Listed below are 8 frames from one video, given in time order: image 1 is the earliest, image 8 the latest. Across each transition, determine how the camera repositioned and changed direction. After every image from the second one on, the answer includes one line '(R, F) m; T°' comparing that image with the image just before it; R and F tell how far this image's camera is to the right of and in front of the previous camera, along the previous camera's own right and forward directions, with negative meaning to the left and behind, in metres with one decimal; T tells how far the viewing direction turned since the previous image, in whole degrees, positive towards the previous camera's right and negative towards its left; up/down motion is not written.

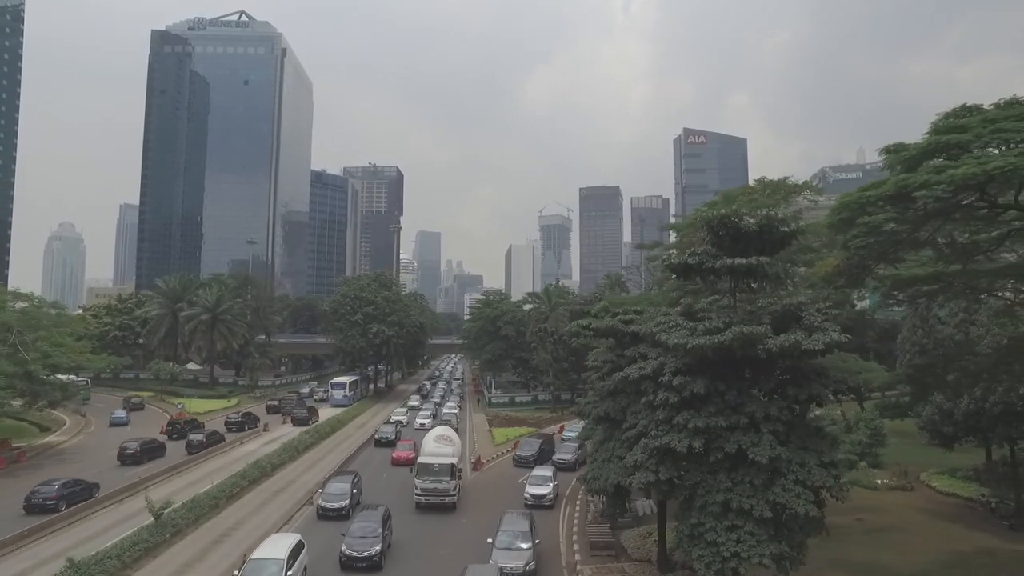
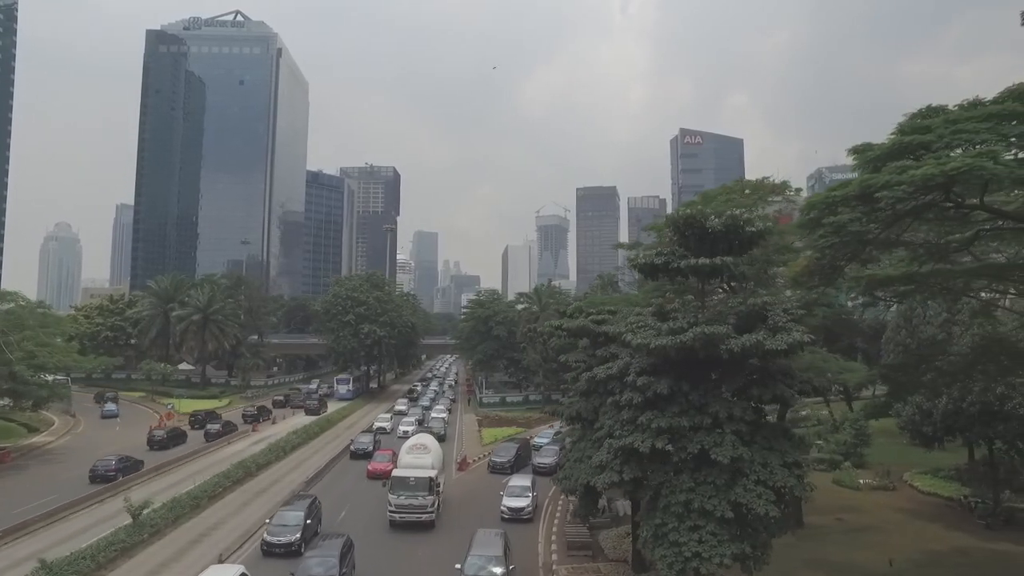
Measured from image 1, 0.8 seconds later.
(+0.6, 0.0) m; 0°
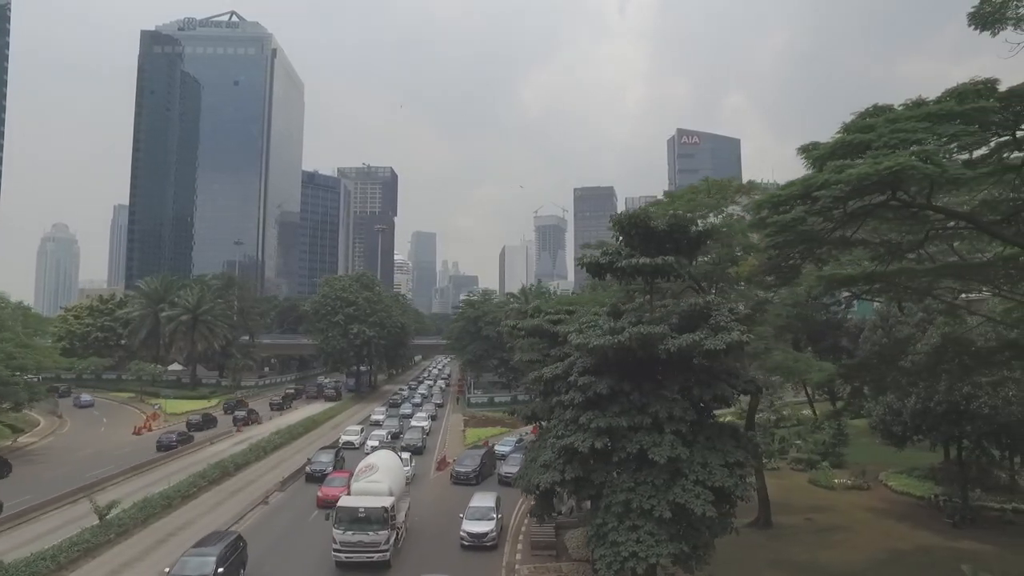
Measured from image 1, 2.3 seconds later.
(+1.0, 0.0) m; 0°
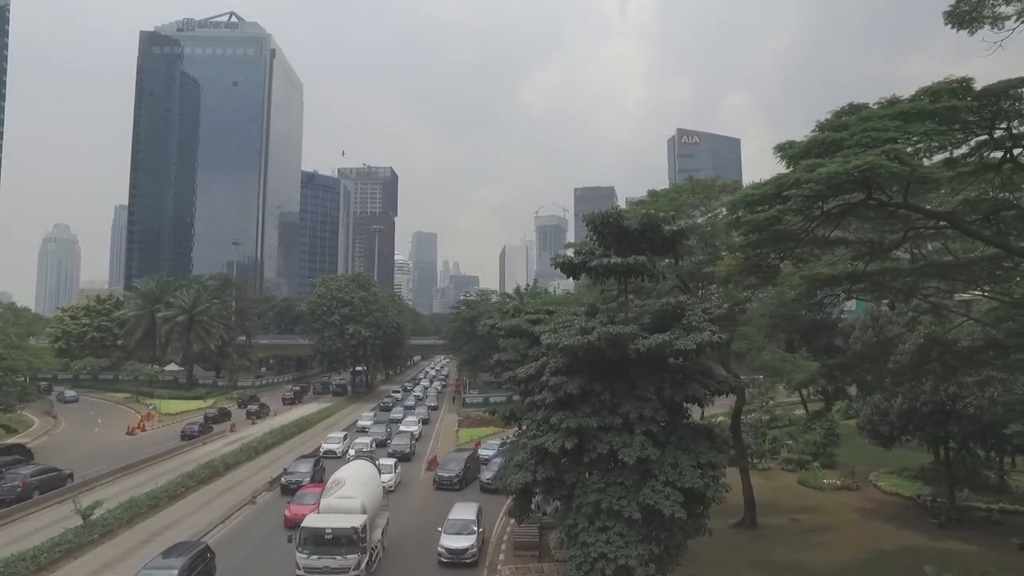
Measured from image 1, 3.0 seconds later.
(+0.5, 0.0) m; 0°
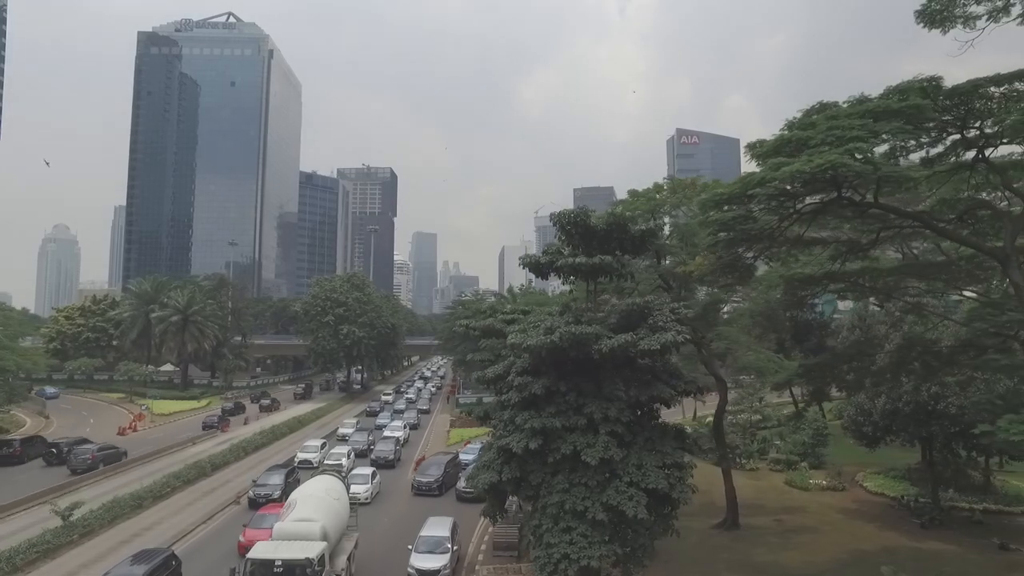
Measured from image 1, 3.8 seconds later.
(+0.6, 0.0) m; 0°
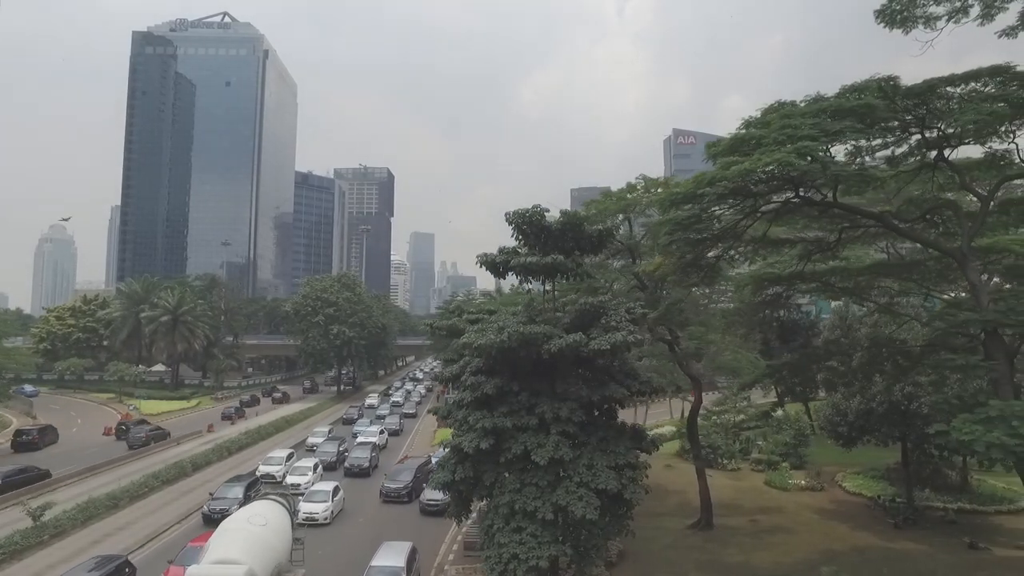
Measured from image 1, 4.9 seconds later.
(+0.8, 0.0) m; 0°
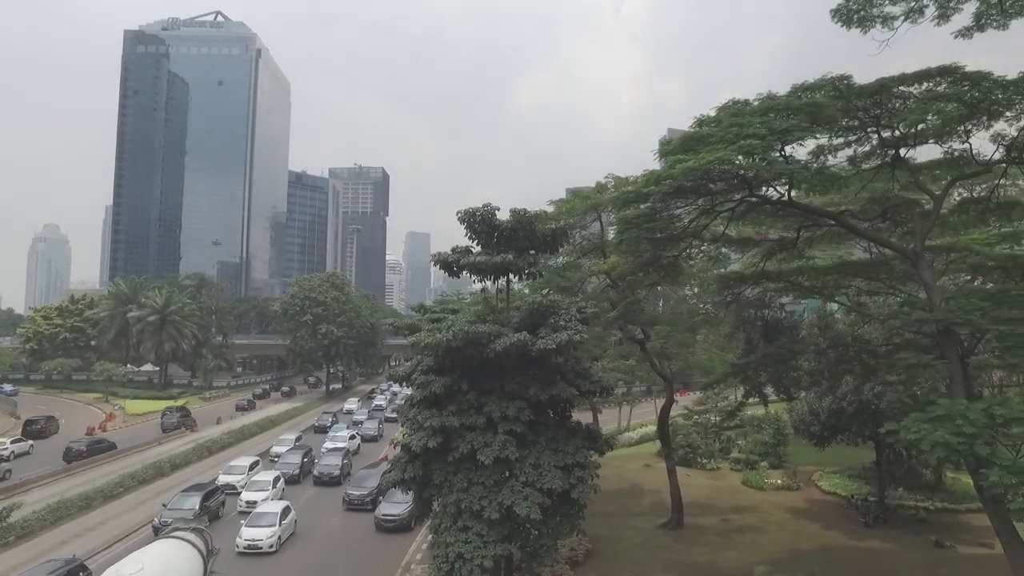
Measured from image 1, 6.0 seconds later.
(+0.8, 0.0) m; 0°
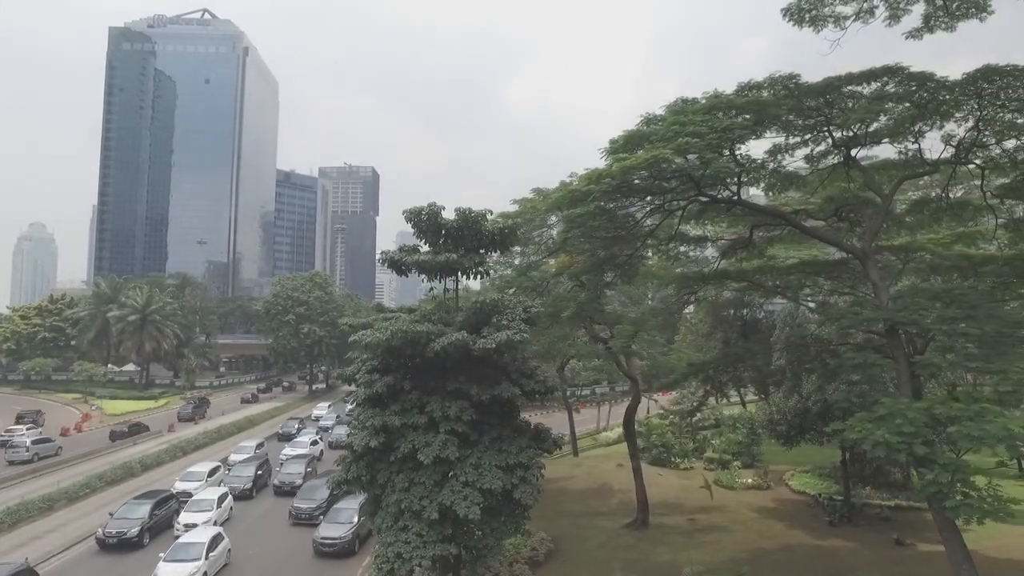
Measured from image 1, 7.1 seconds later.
(+0.8, +0.1) m; +1°
